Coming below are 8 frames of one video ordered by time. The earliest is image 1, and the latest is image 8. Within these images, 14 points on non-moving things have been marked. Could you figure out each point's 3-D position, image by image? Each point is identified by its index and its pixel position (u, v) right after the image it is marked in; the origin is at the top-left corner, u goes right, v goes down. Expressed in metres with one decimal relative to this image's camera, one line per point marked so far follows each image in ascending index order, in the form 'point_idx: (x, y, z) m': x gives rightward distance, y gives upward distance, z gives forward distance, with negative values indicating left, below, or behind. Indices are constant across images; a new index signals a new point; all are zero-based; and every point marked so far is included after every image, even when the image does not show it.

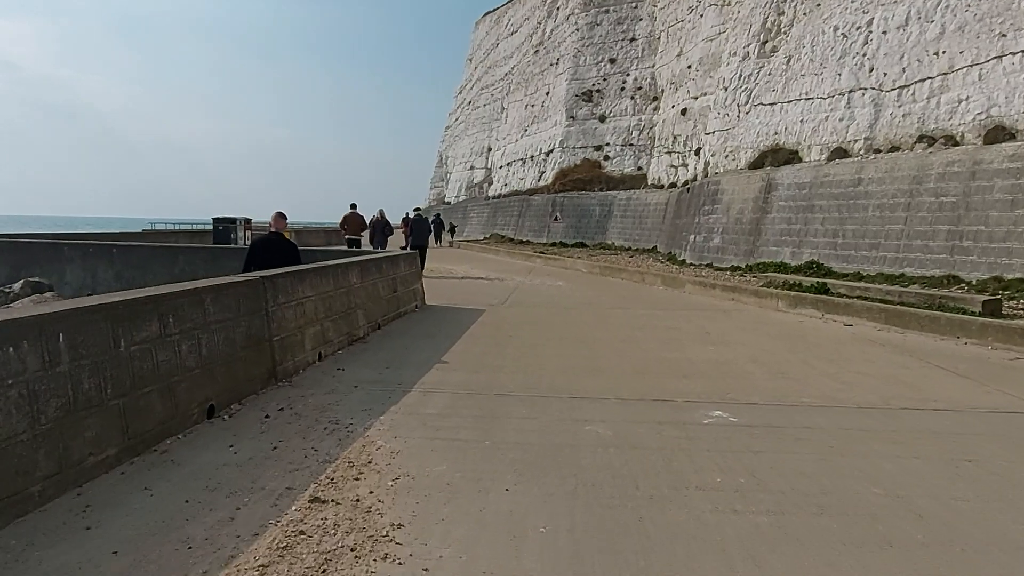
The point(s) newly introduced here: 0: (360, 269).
0: (-1.8, +0.2, +9.4) m
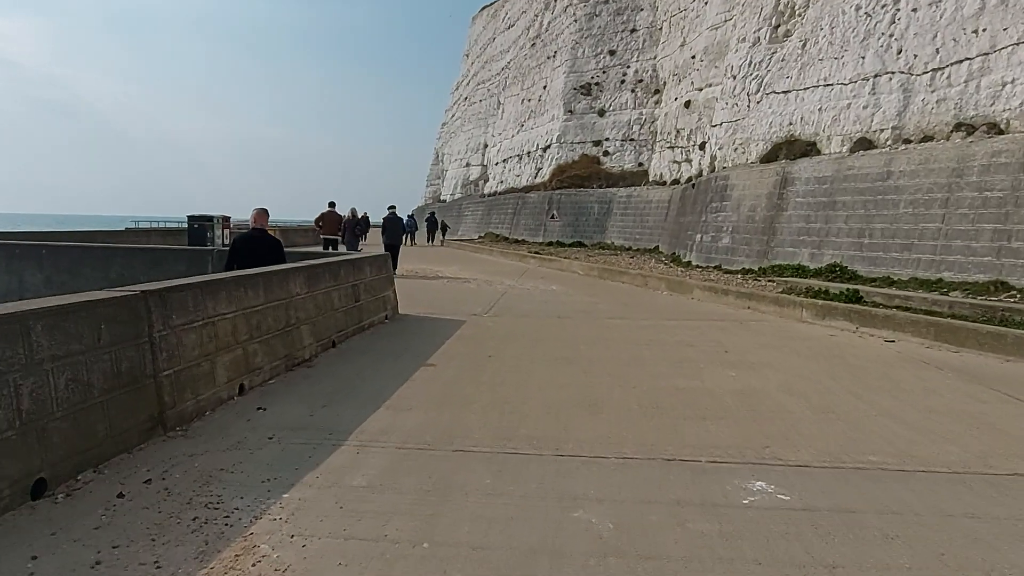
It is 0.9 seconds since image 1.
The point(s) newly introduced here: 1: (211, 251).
0: (-2.0, +0.1, +7.8) m
1: (-4.4, +0.5, +11.4) m
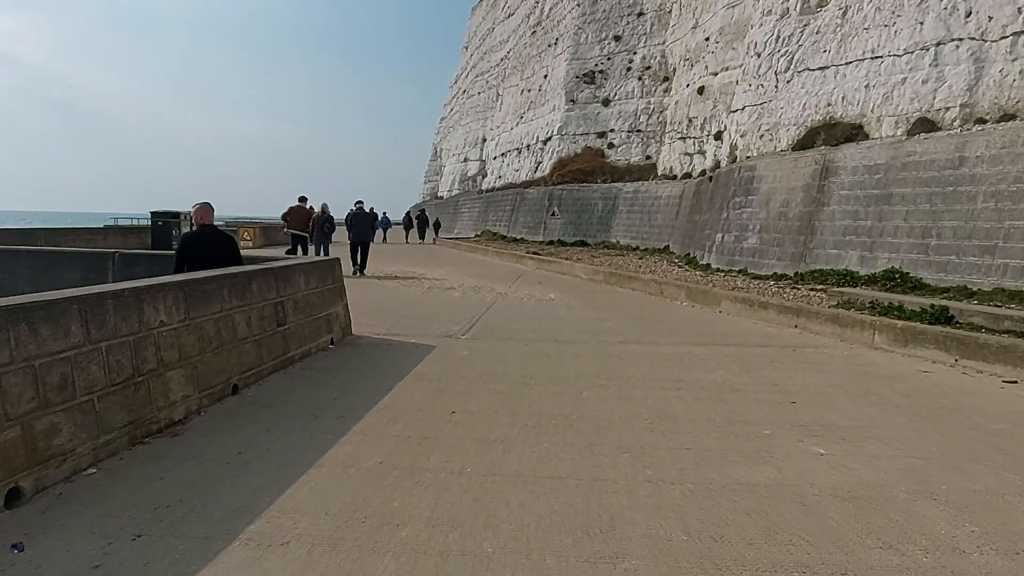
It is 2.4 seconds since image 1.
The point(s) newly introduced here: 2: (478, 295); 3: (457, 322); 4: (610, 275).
0: (-2.2, 0.0, +5.3) m
1: (-4.5, +0.4, +8.9) m
2: (-0.6, -0.1, +13.6) m
3: (-0.7, -0.4, +10.1) m
4: (+1.9, +0.3, +15.6) m
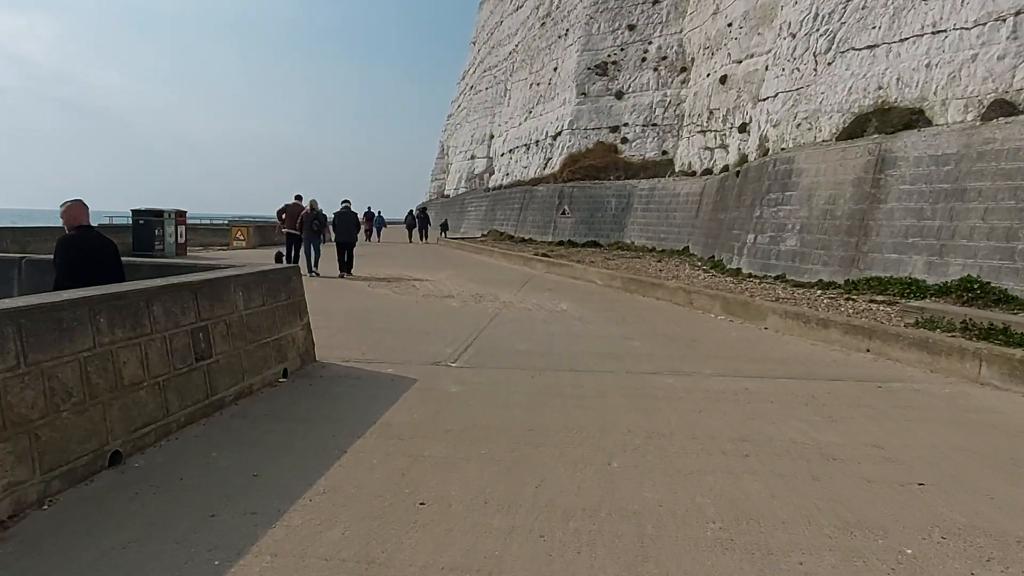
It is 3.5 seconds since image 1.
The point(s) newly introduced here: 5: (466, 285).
0: (-2.2, -0.2, +3.5) m
1: (-4.5, +0.3, +7.2) m
2: (-0.5, -0.2, +11.8) m
3: (-0.7, -0.6, +8.3) m
4: (+2.1, +0.1, +13.8) m
5: (-0.9, 0.0, +14.7) m
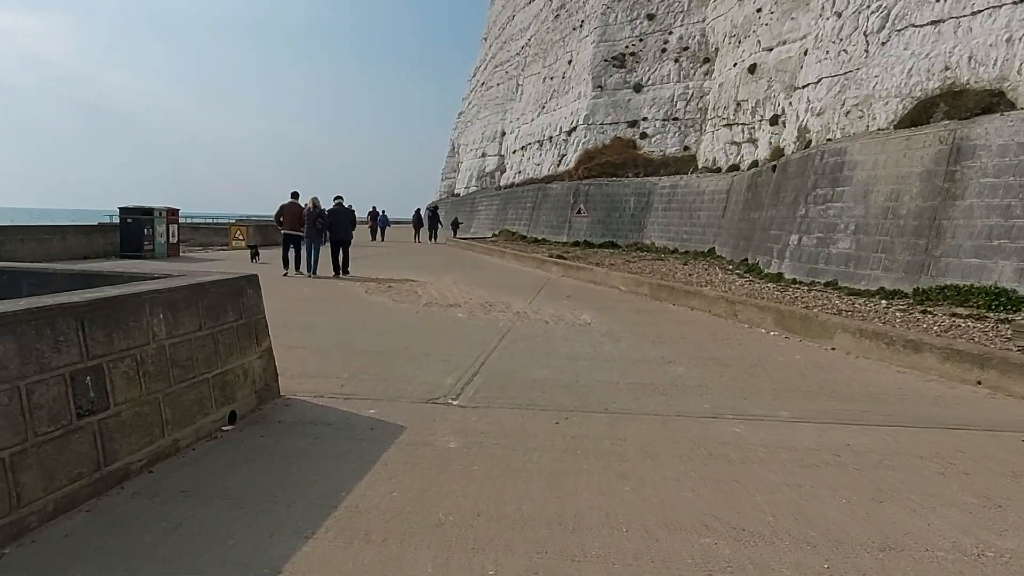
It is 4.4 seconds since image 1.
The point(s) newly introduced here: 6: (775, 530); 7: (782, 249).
0: (-2.1, -0.3, +2.0) m
1: (-4.4, +0.2, +5.7) m
2: (-0.3, -0.4, +10.3) m
3: (-0.5, -0.7, +6.8) m
4: (+2.3, 0.0, +12.2) m
5: (-0.6, -0.1, +13.2) m
6: (+1.1, -1.0, +3.3) m
7: (+4.8, +0.7, +14.1) m
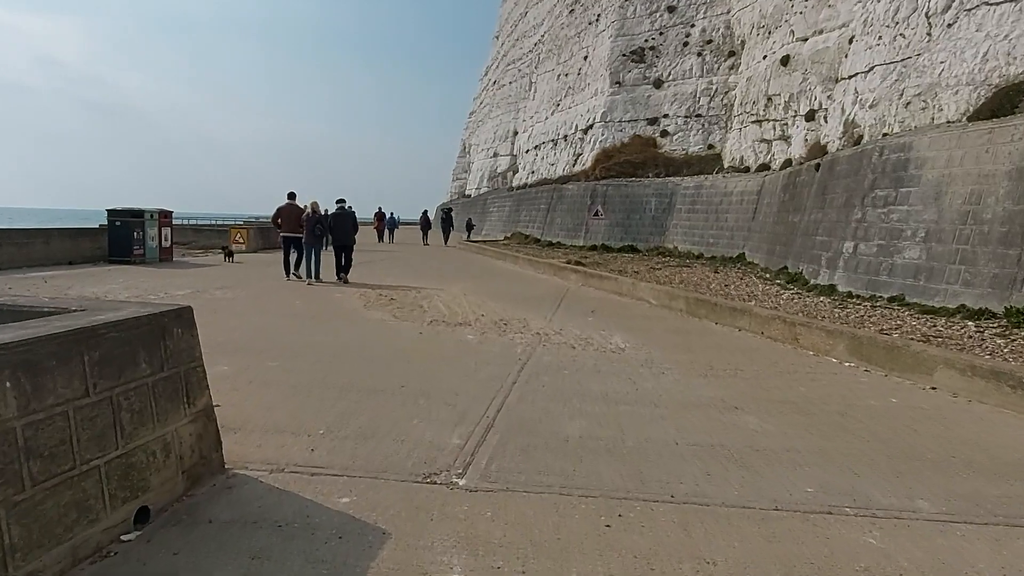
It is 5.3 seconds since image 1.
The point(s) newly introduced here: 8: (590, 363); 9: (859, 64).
0: (-2.0, -0.5, +0.5) m
1: (-4.2, 0.0, +4.2) m
2: (-0.1, -0.5, +8.8) m
3: (-0.4, -0.9, +5.3) m
4: (+2.5, -0.2, +10.7) m
5: (-0.4, -0.3, +11.7) m
6: (+1.2, -1.2, +1.8) m
7: (+5.1, +0.5, +12.5) m
8: (+0.7, -0.7, +7.3) m
9: (+7.7, +5.1, +18.0) m
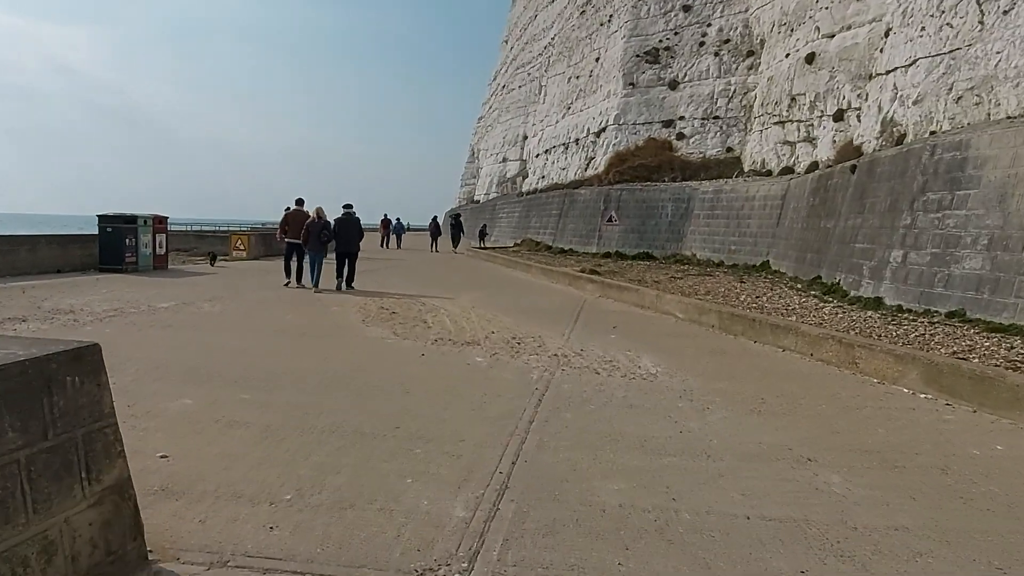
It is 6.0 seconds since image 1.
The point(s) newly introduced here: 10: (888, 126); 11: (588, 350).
0: (-2.0, -0.6, -0.5) m
1: (-4.1, -0.1, +3.2) m
2: (0.0, -0.7, +7.8) m
3: (-0.3, -1.0, +4.3) m
4: (+2.7, -0.4, +9.6) m
5: (-0.2, -0.4, +10.6) m
6: (+1.3, -1.3, +0.7) m
7: (+5.3, +0.3, +11.4) m
8: (+0.8, -0.9, +6.2) m
9: (+7.9, +4.8, +16.9) m
10: (+7.7, +3.4, +16.7) m
11: (+0.8, -0.7, +8.3) m
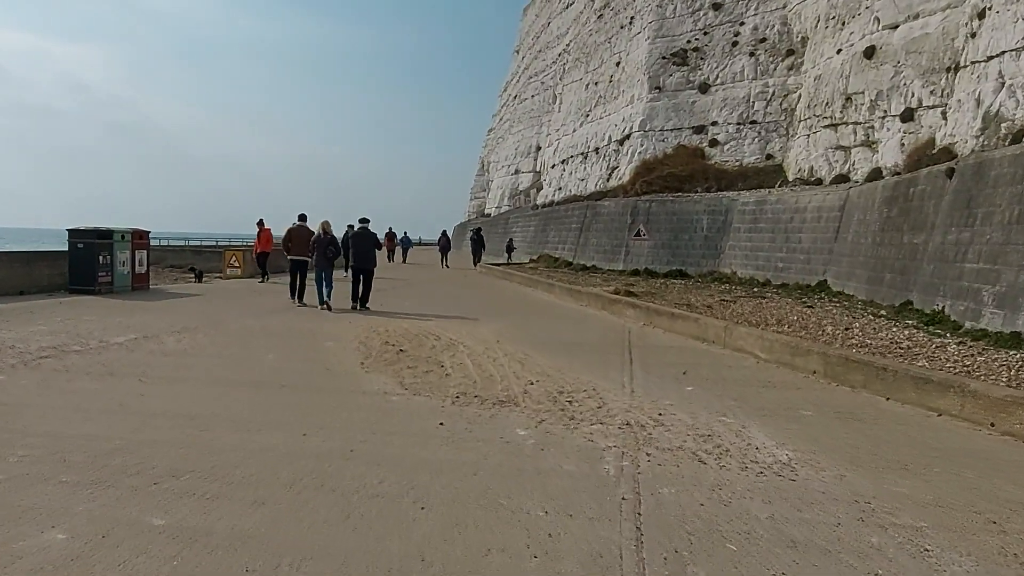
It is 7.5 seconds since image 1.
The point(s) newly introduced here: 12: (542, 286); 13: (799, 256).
0: (-1.7, -0.7, -2.7) m
1: (-3.8, -0.4, +1.0) m
2: (+0.4, -1.0, +5.5) m
3: (+0.1, -1.2, +2.0) m
4: (+3.1, -0.7, +7.3) m
5: (+0.2, -0.8, +8.4) m
6: (+1.6, -1.5, -1.6) m
7: (+5.7, 0.0, +9.1) m
8: (+1.2, -1.1, +3.9) m
9: (+8.4, +4.4, +14.6) m
10: (+8.2, +2.9, +14.4) m
11: (+1.2, -1.0, +6.0) m
12: (+0.7, 0.0, +19.4) m
13: (+6.6, +0.7, +18.2) m
